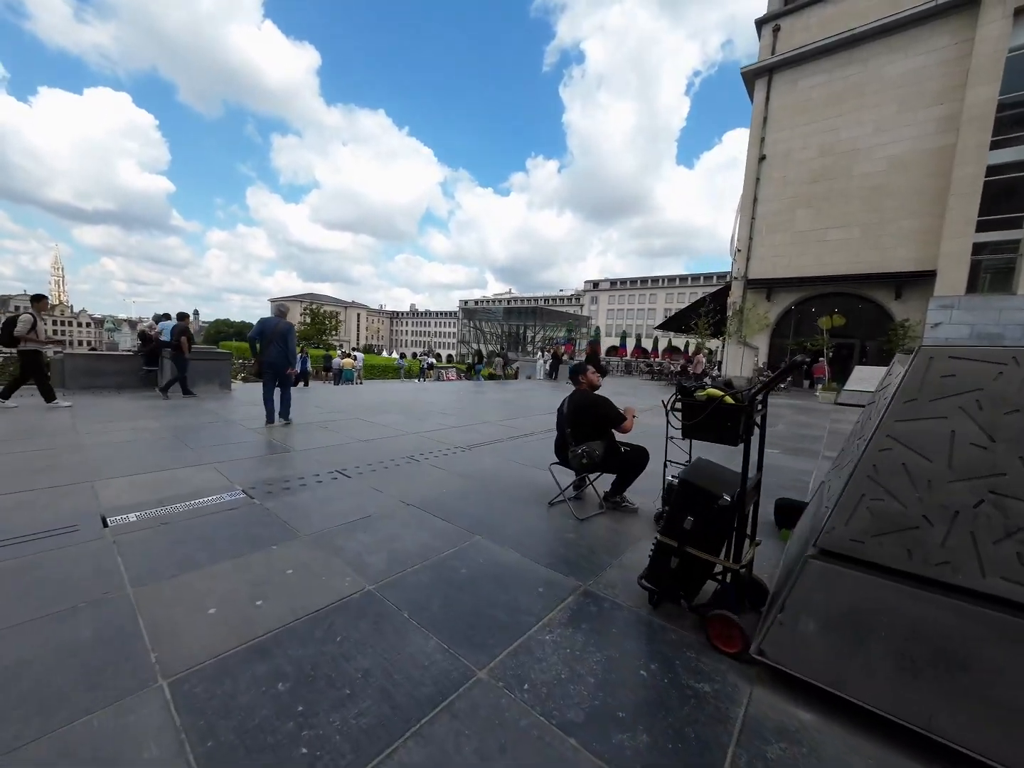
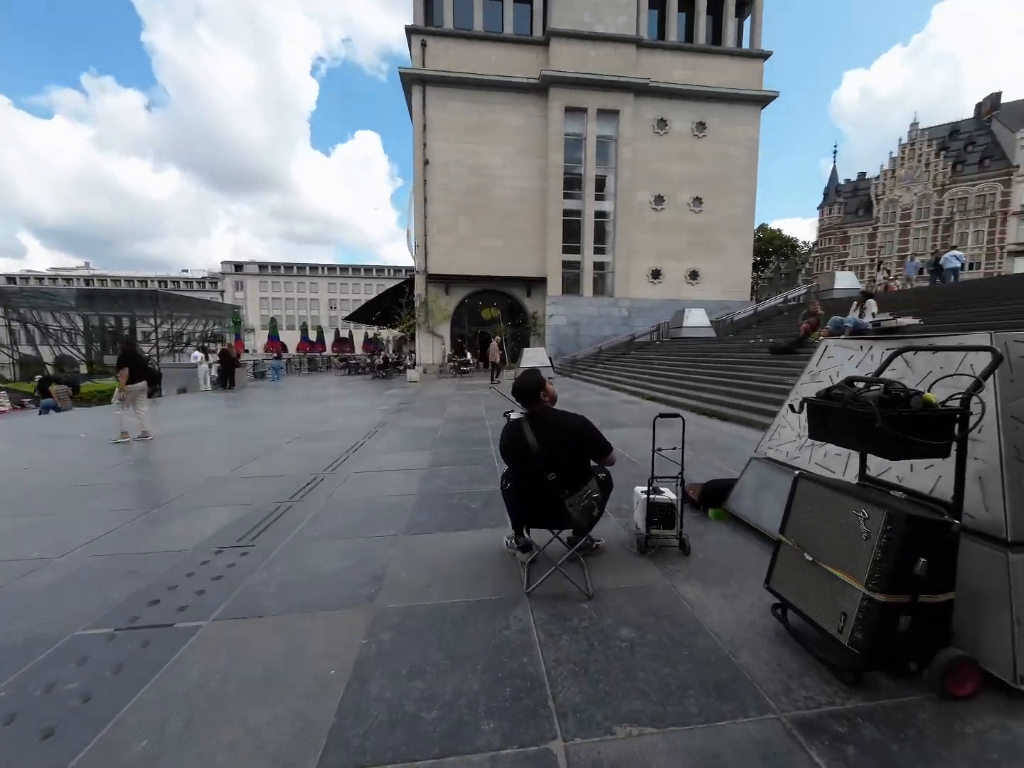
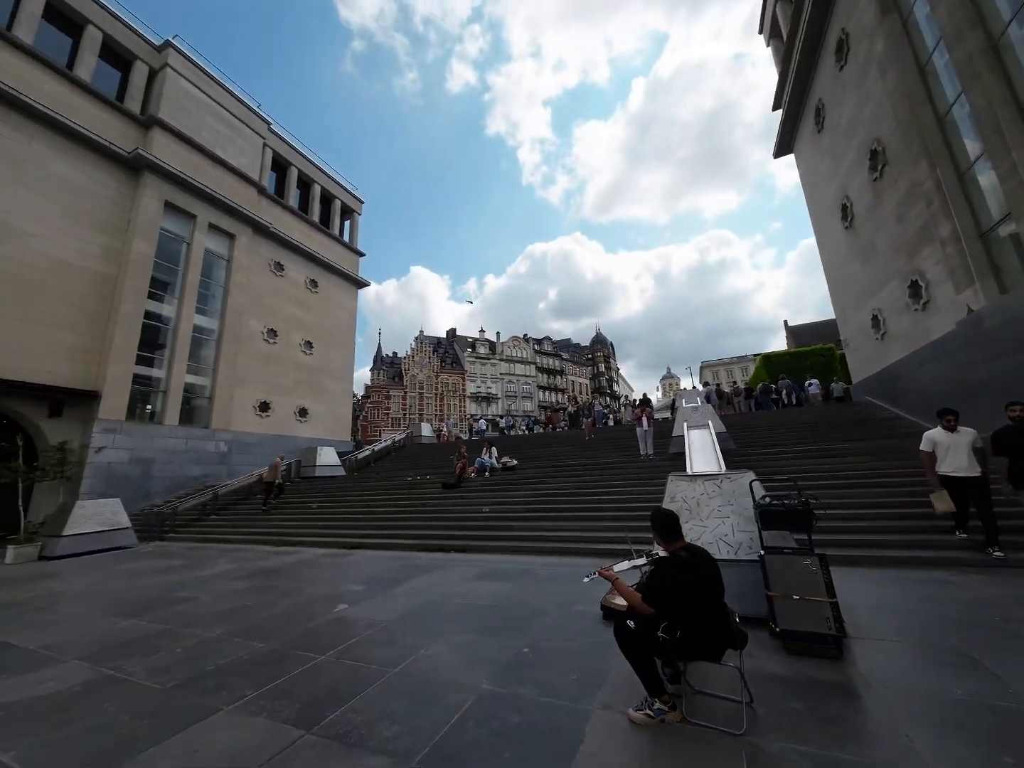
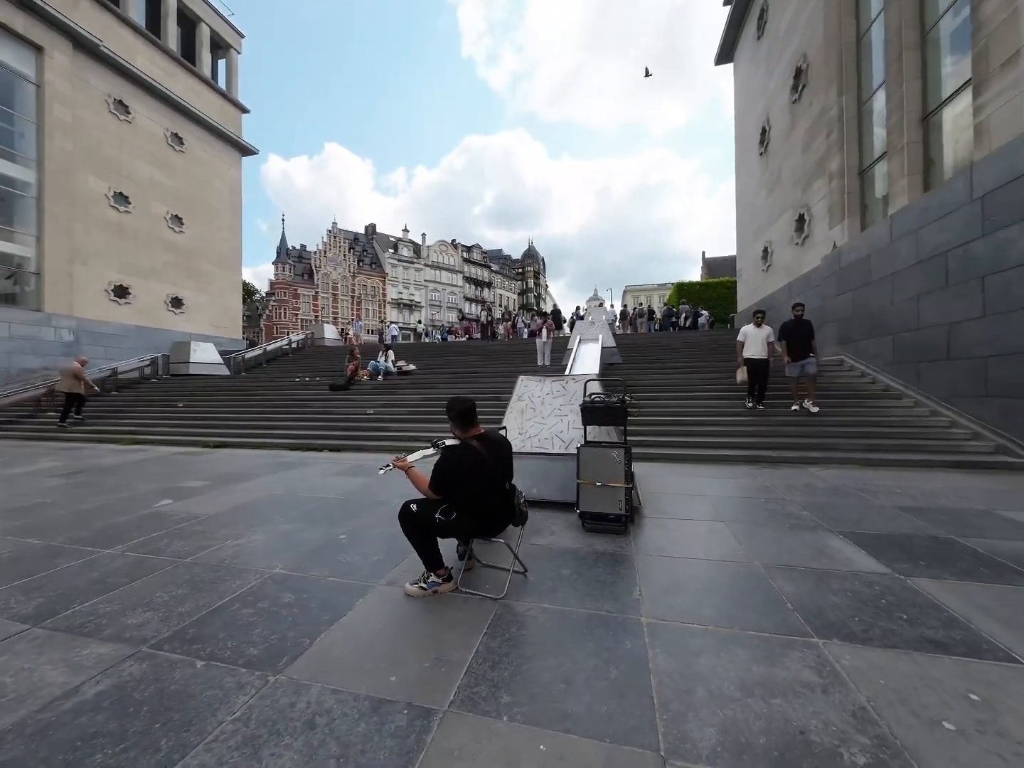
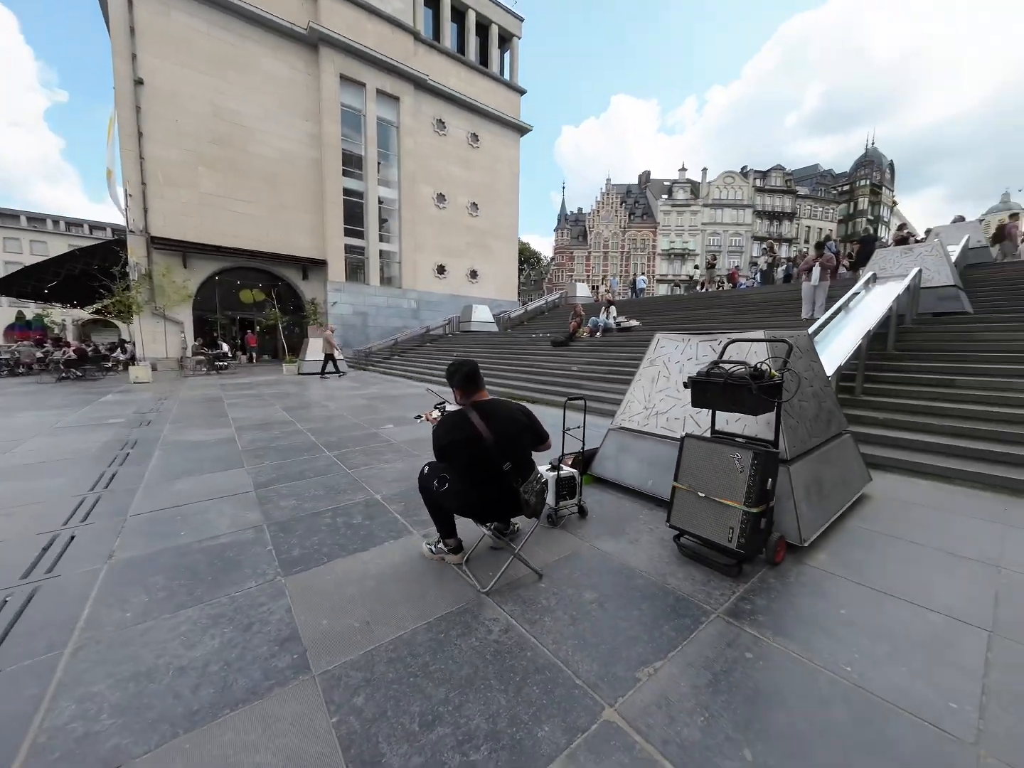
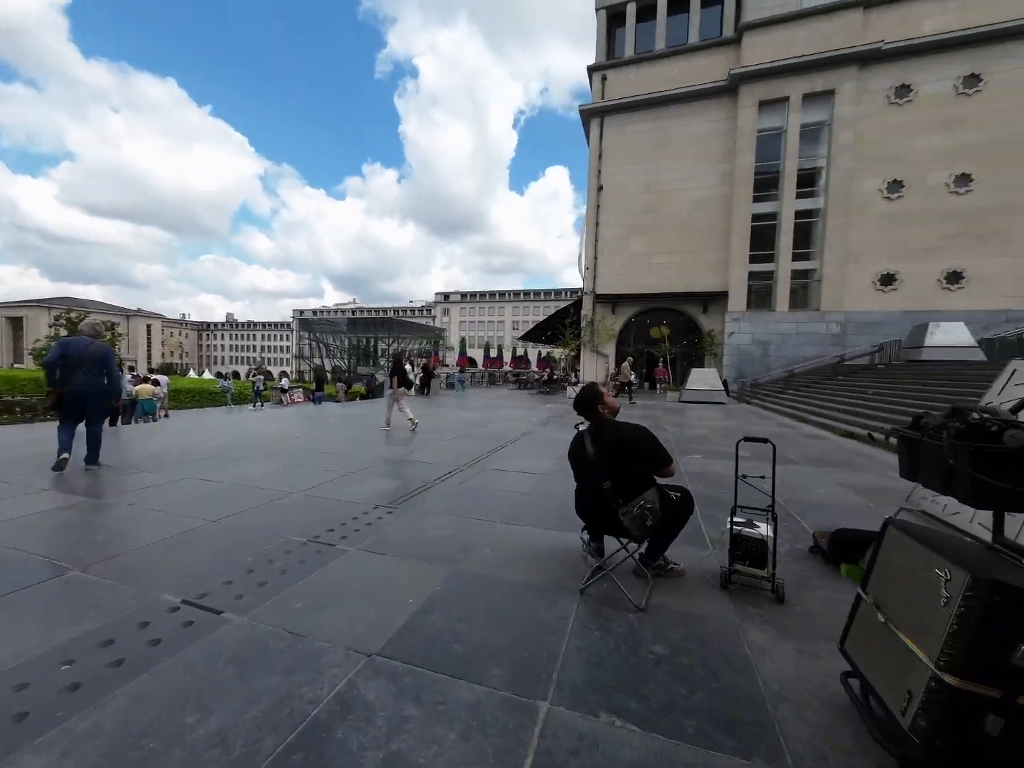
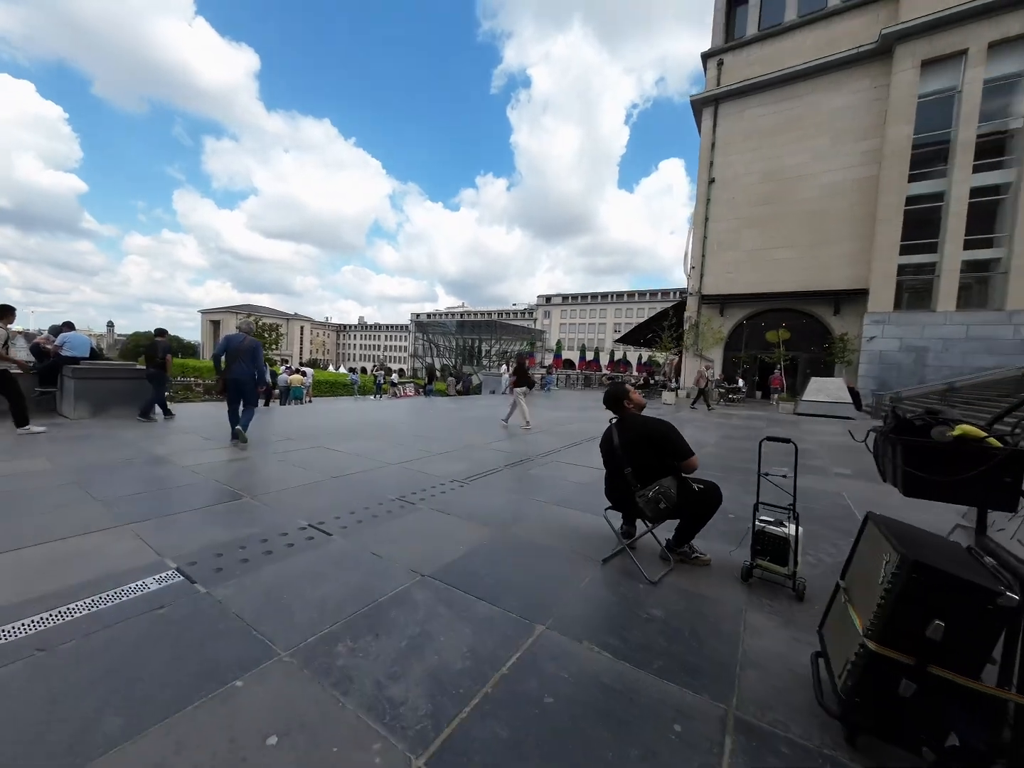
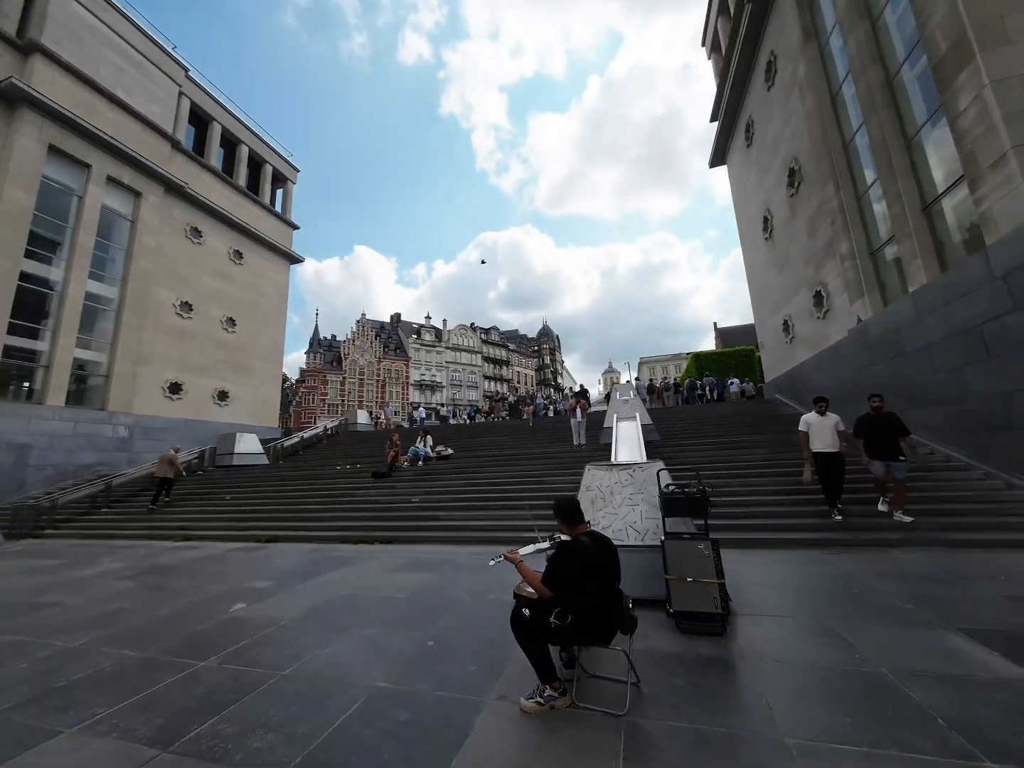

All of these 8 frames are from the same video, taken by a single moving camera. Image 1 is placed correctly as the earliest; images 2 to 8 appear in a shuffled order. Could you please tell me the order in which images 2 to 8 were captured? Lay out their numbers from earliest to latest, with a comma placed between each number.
7, 6, 2, 5, 4, 8, 3
